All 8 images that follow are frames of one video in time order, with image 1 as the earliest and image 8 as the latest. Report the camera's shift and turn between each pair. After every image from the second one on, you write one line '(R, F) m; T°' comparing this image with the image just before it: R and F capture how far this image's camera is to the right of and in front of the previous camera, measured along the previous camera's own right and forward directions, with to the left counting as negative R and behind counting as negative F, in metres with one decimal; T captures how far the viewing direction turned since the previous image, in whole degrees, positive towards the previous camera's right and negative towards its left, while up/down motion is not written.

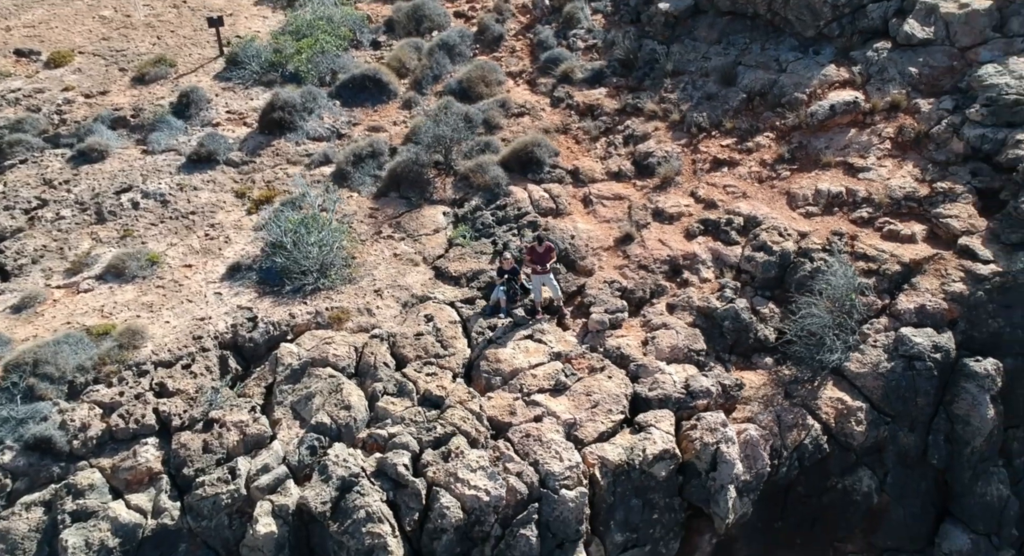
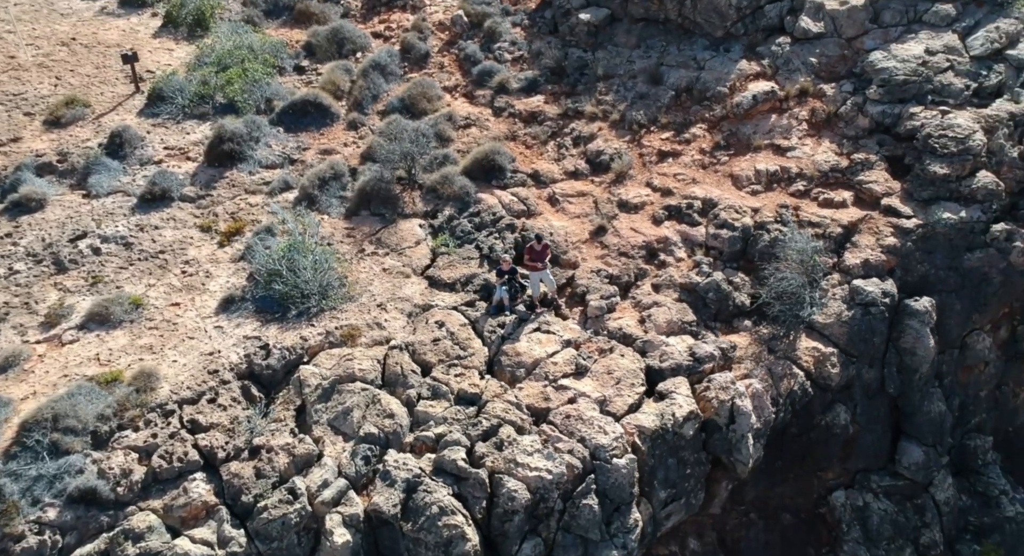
(-3.4, -1.0) m; +11°
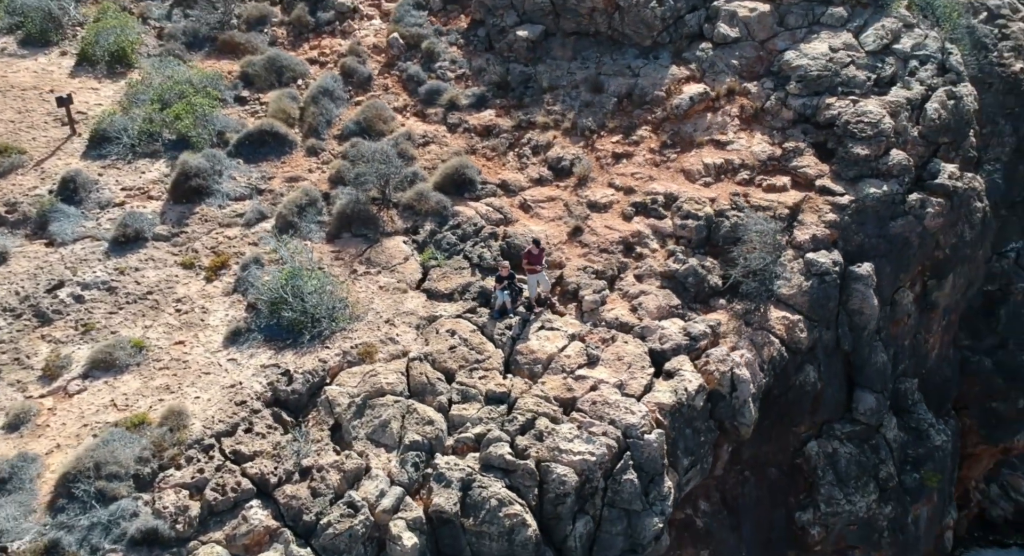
(-3.2, -0.9) m; +10°
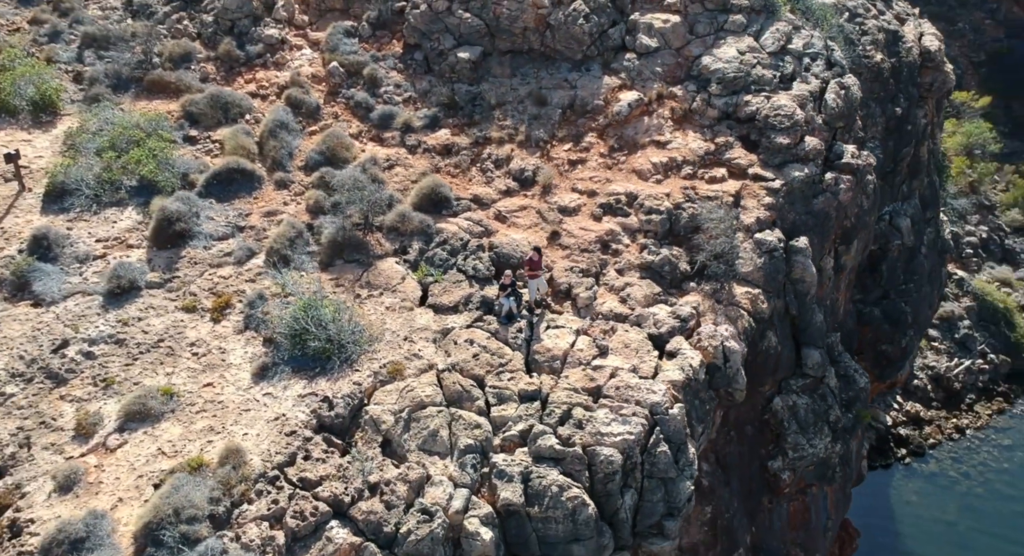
(-3.9, -1.1) m; +11°
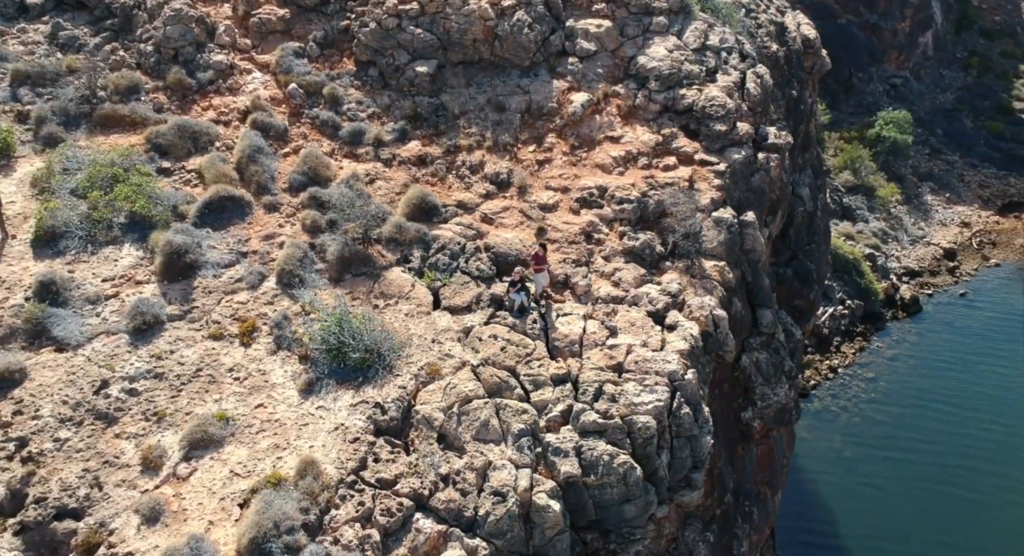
(-4.1, -1.2) m; +11°
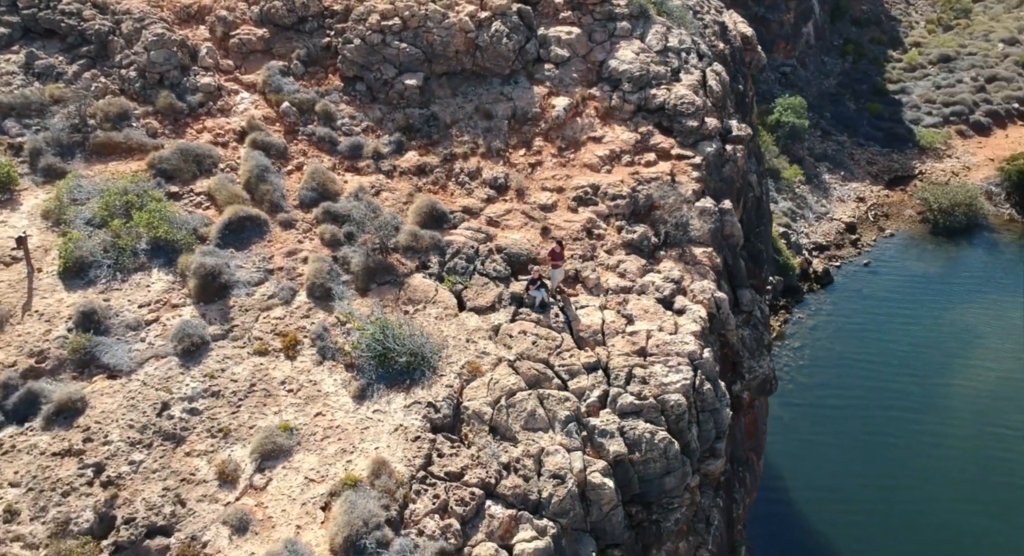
(-3.2, -1.1) m; +7°
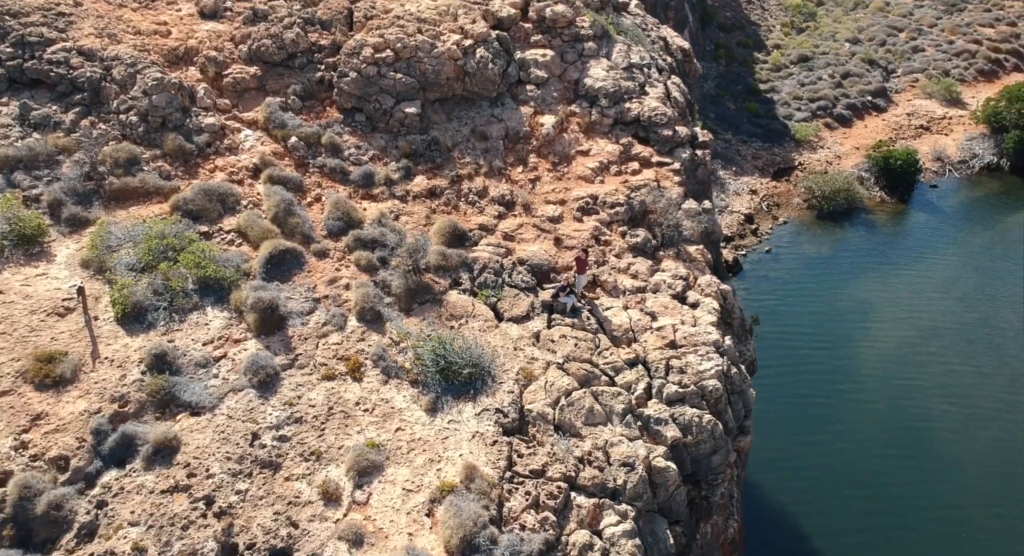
(-4.1, -1.3) m; +8°
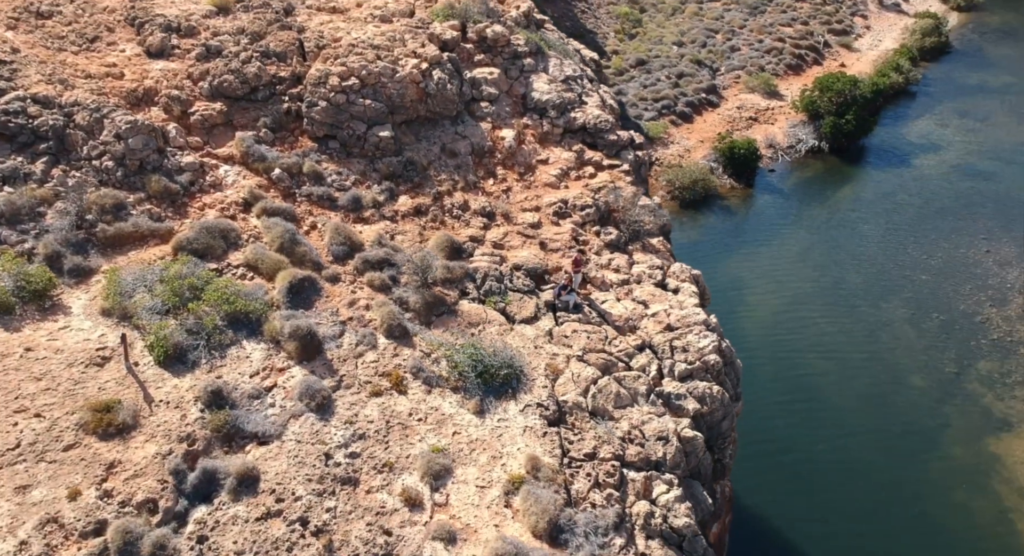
(-4.6, -1.1) m; +10°
